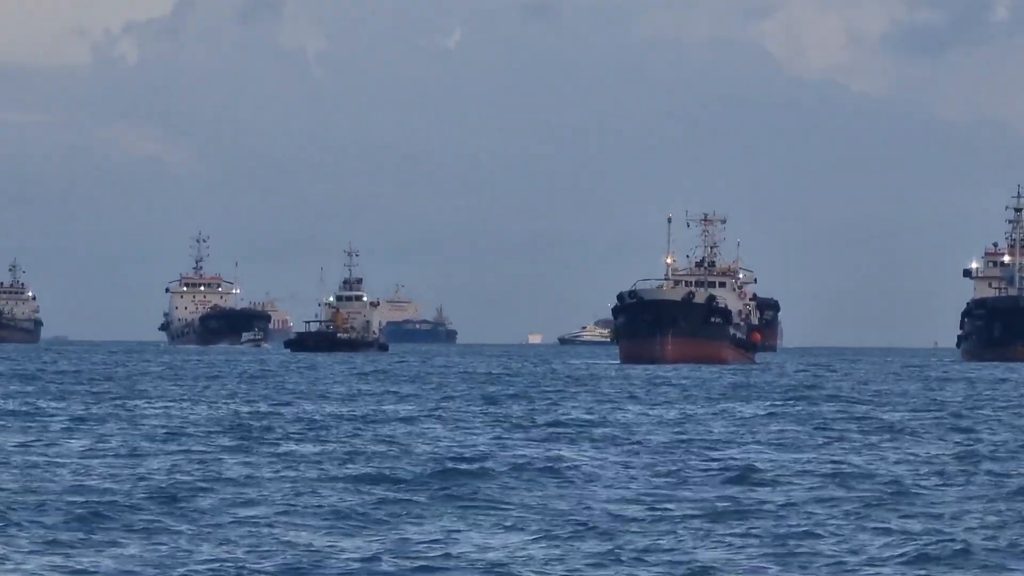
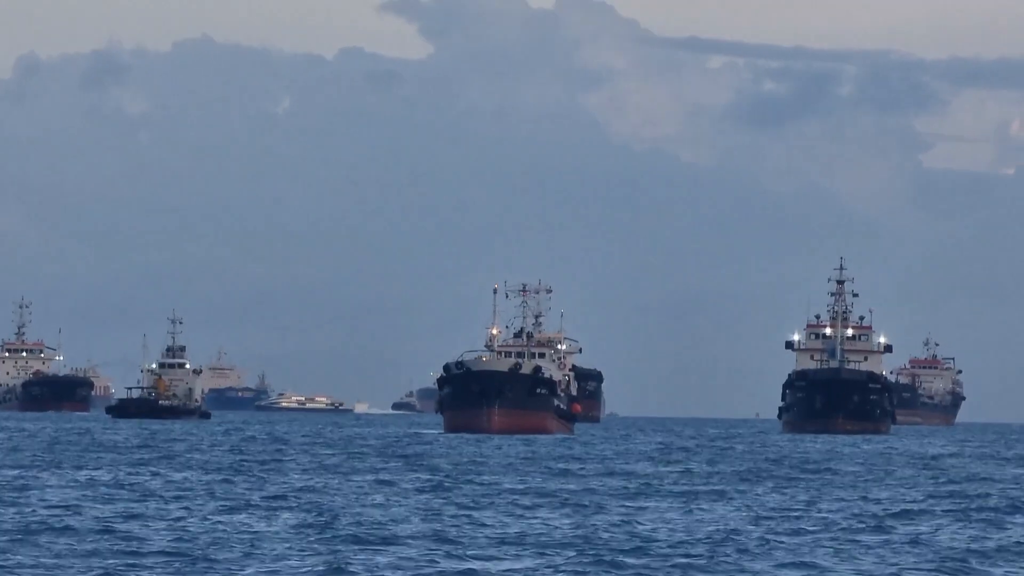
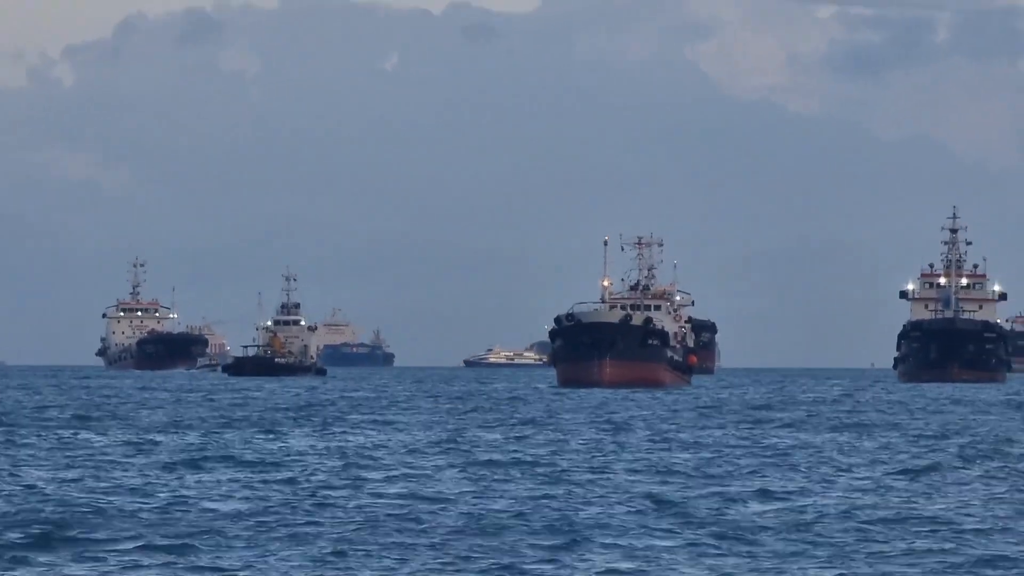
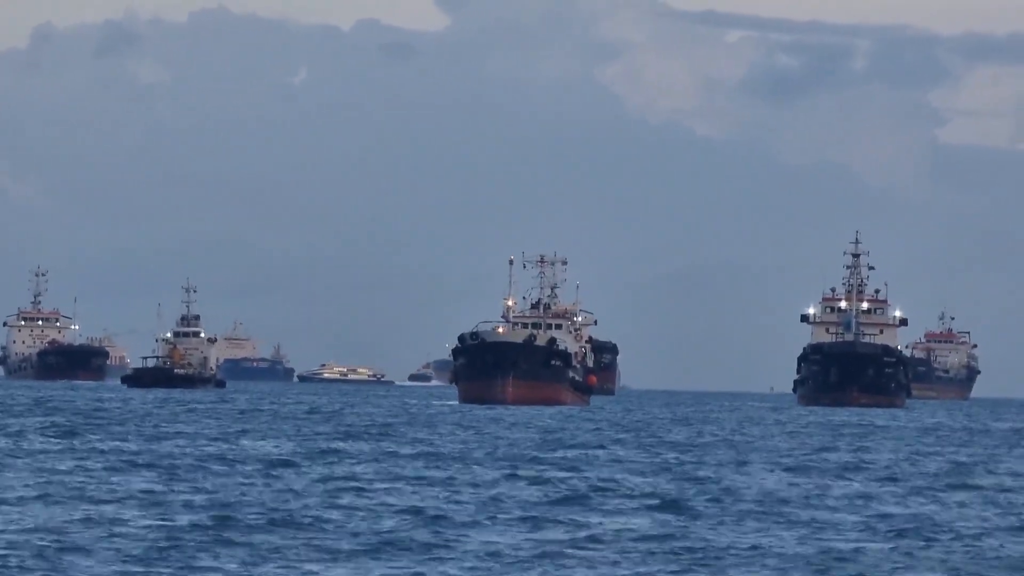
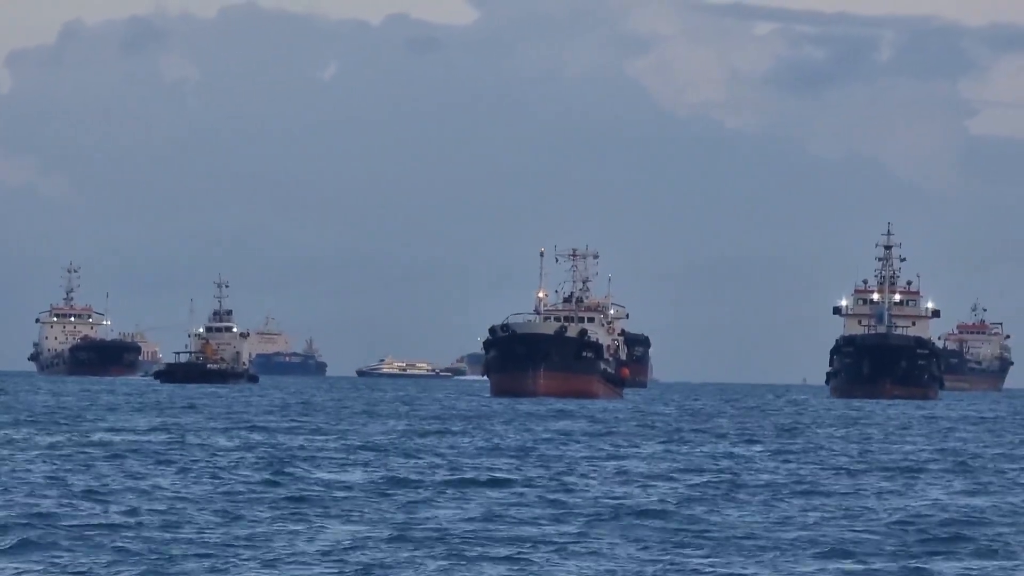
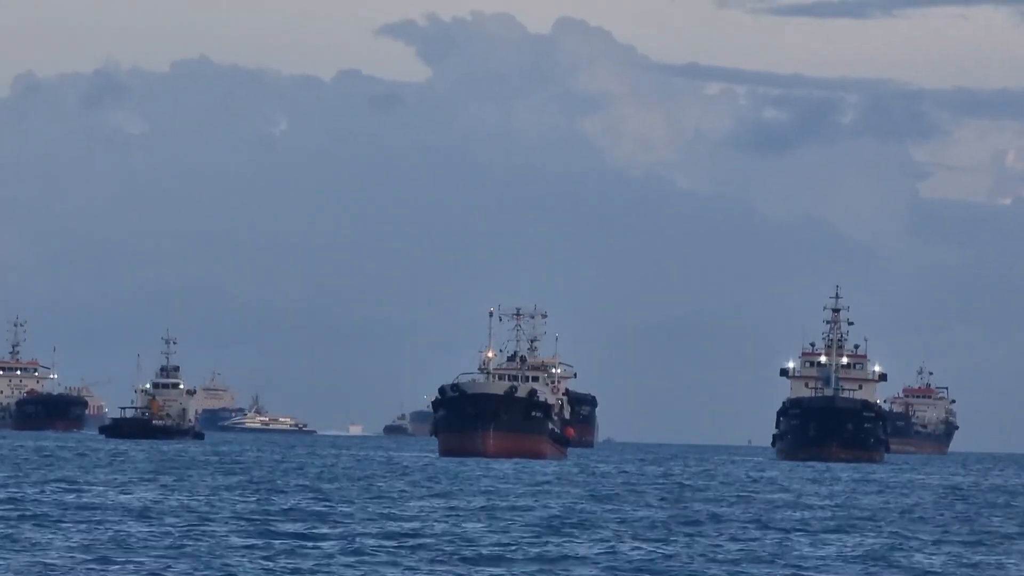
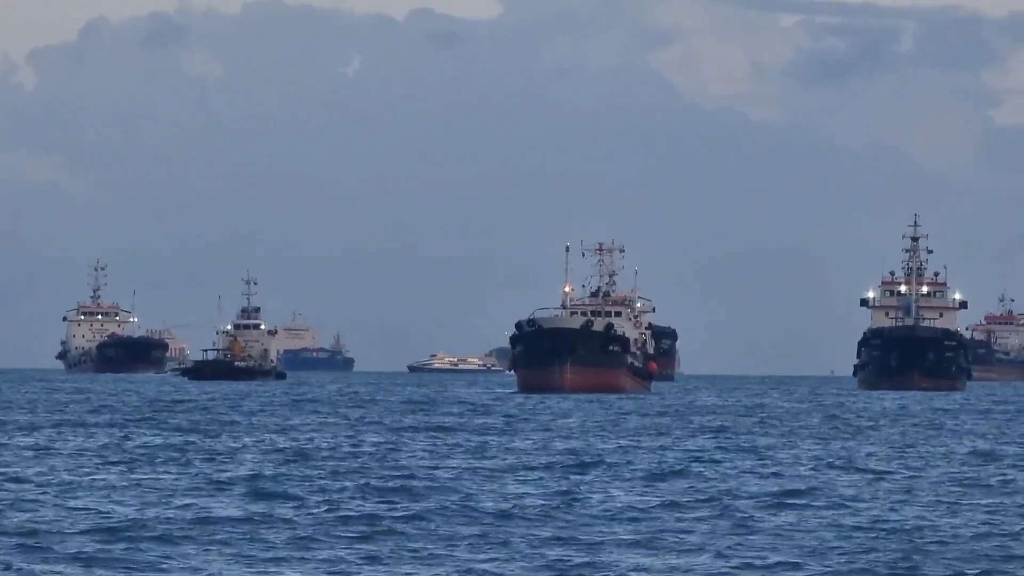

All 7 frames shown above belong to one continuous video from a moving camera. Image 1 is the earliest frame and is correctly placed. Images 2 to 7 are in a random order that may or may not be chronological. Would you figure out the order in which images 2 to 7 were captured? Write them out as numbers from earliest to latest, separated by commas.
3, 7, 5, 4, 2, 6
